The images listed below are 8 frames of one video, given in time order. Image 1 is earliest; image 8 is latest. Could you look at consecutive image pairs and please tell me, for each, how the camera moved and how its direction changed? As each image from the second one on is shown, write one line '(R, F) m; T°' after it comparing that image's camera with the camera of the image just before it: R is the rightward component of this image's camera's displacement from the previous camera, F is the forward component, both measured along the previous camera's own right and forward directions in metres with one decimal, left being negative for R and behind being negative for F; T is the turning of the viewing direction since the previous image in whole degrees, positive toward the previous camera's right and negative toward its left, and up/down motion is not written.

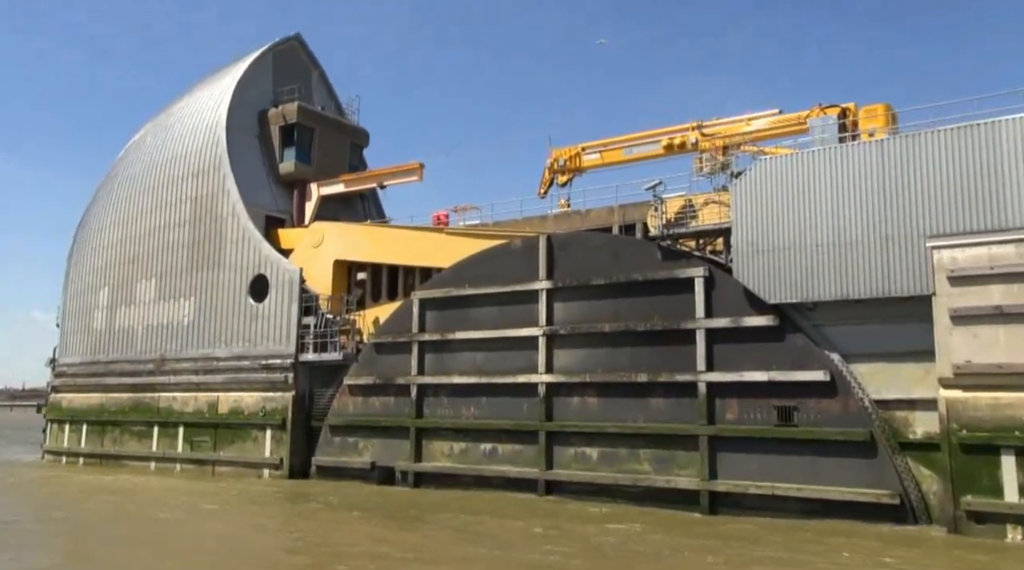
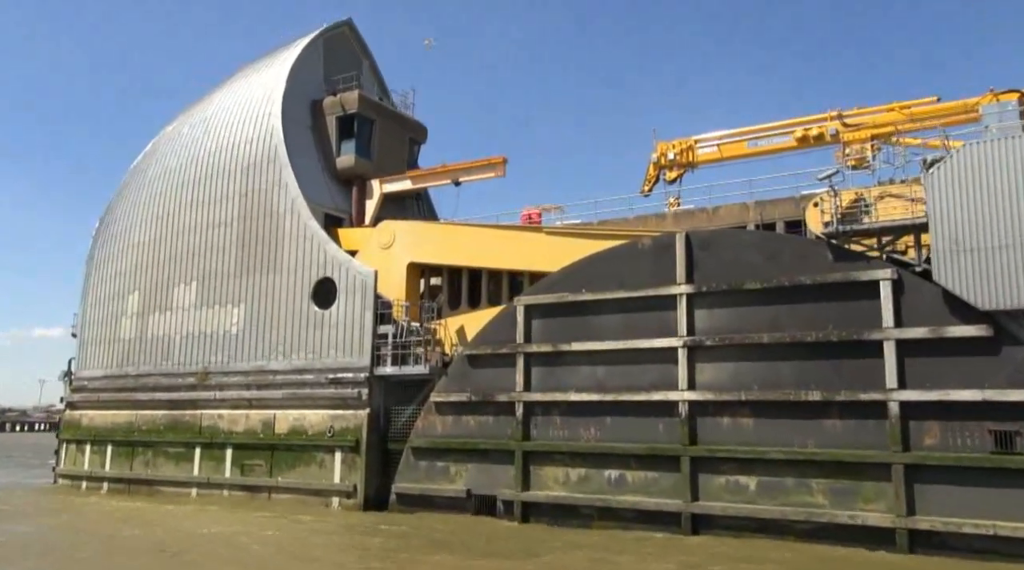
(-3.0, +2.3) m; +2°
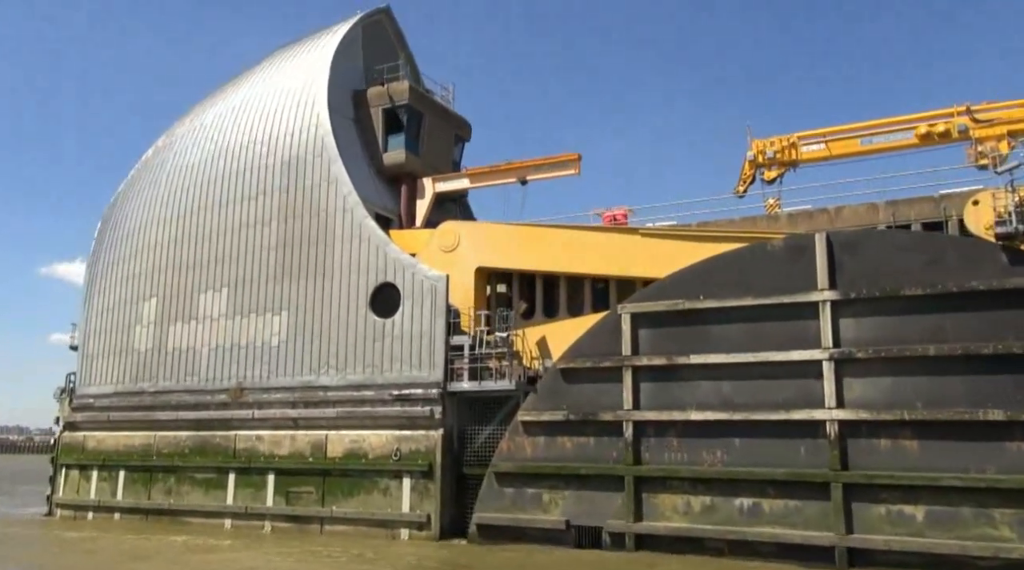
(-2.8, +1.9) m; +4°
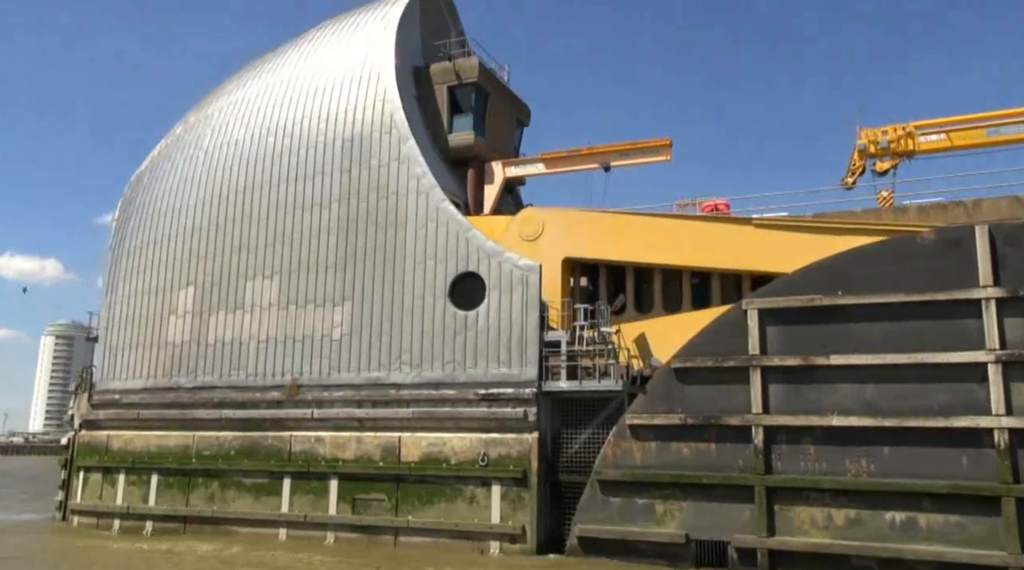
(-2.7, +1.5) m; +3°
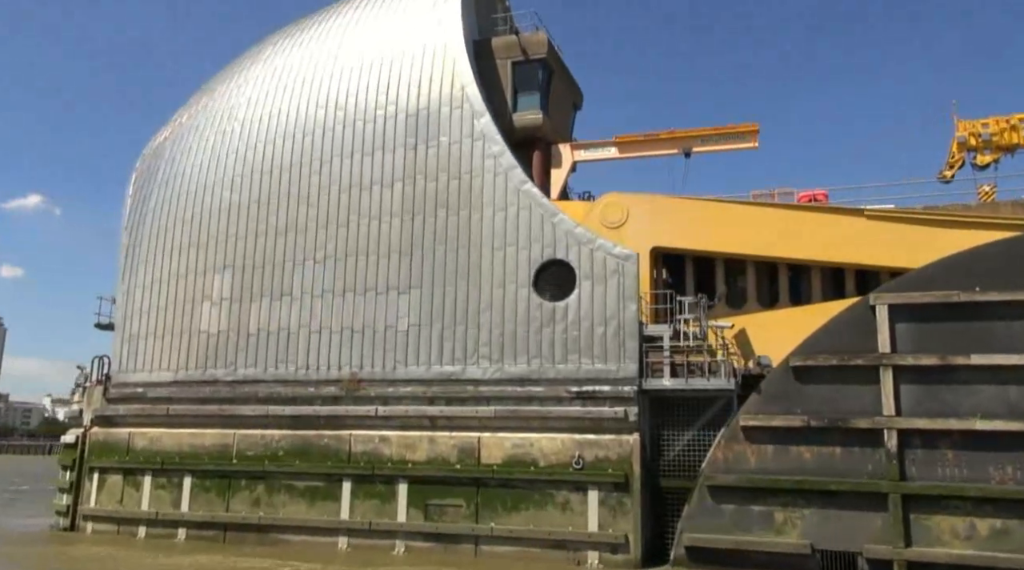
(-2.8, +1.3) m; +4°
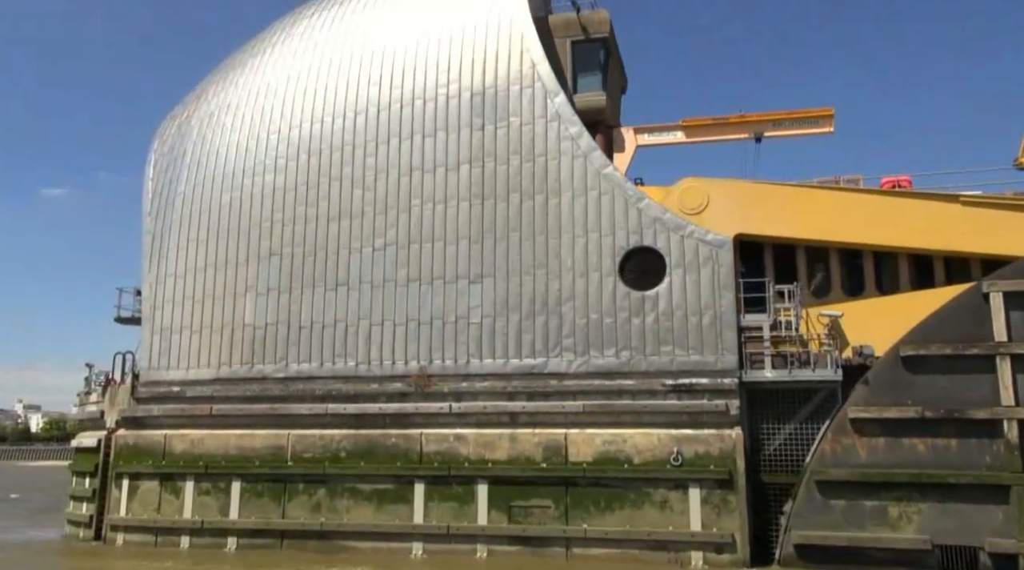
(-2.6, +0.9) m; +4°
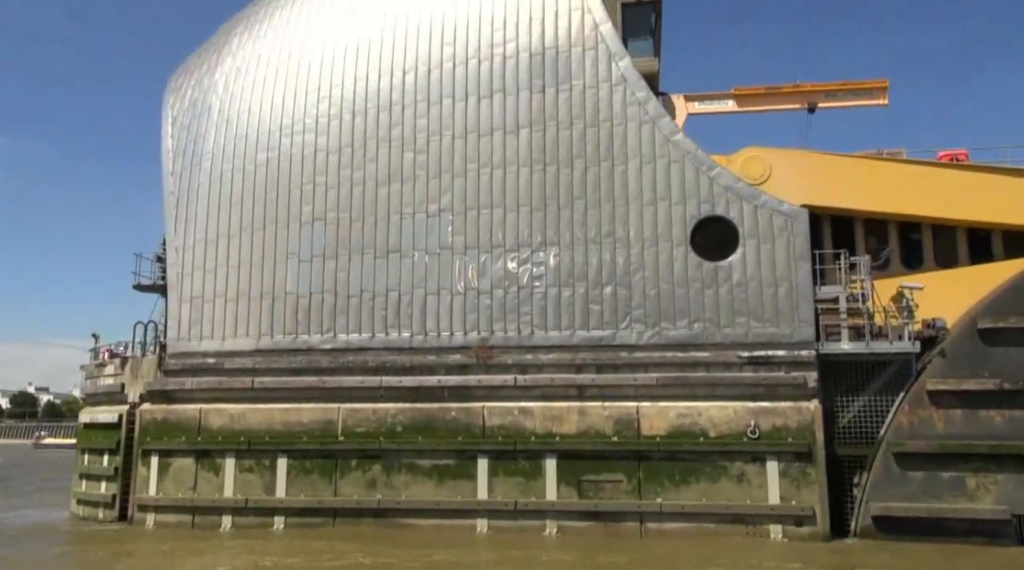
(-2.3, +0.6) m; +5°
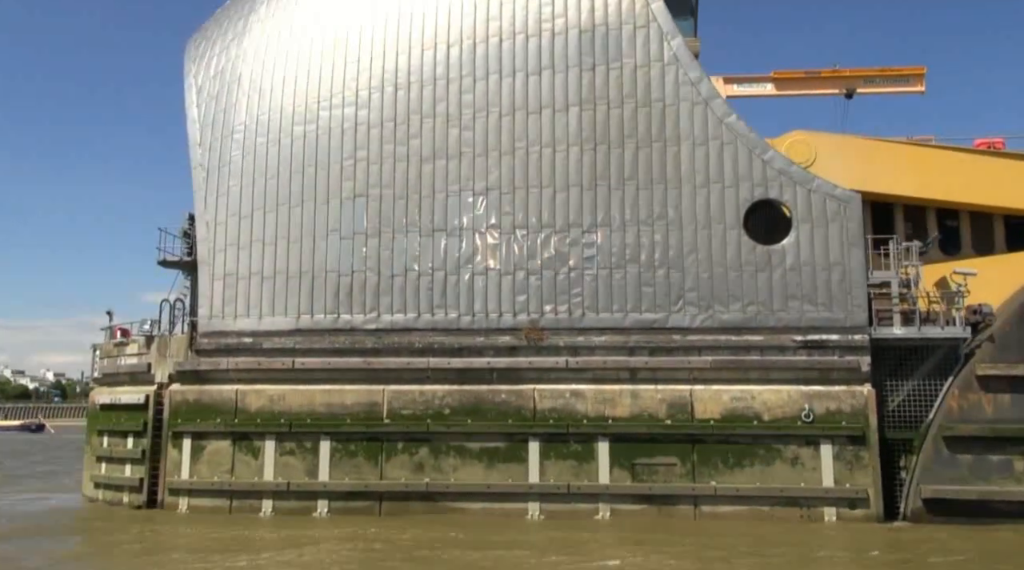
(-1.7, +0.3) m; +3°
